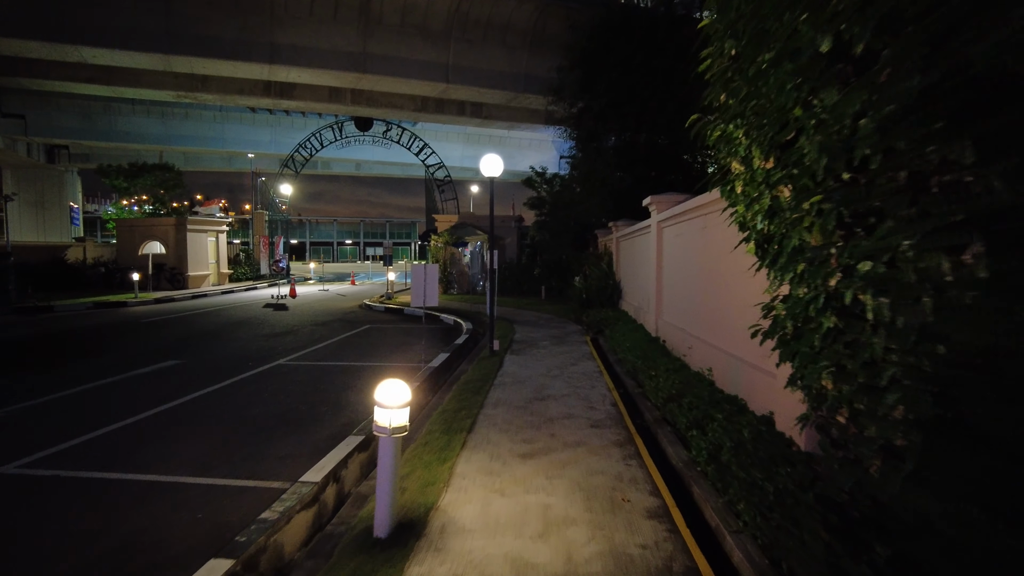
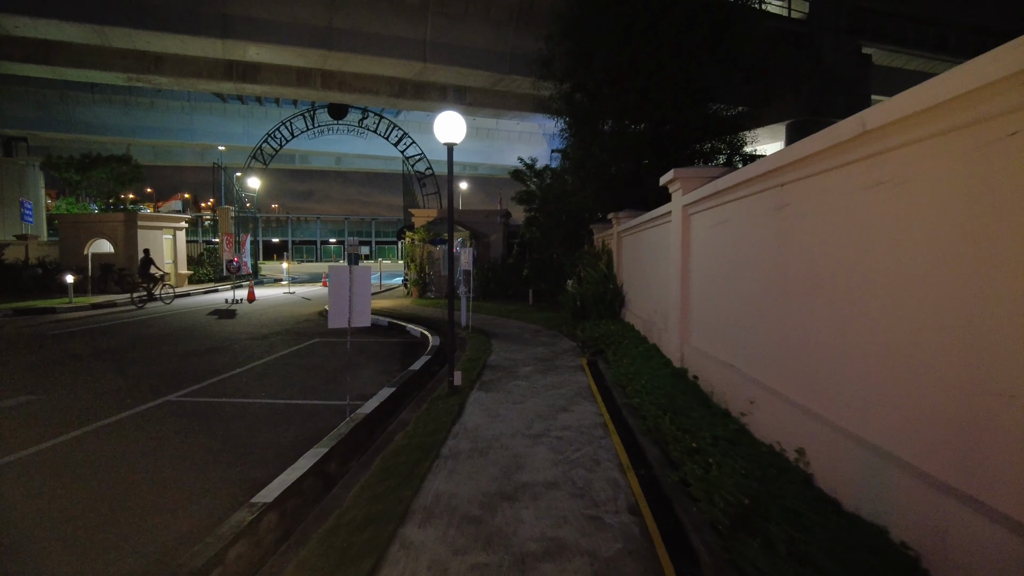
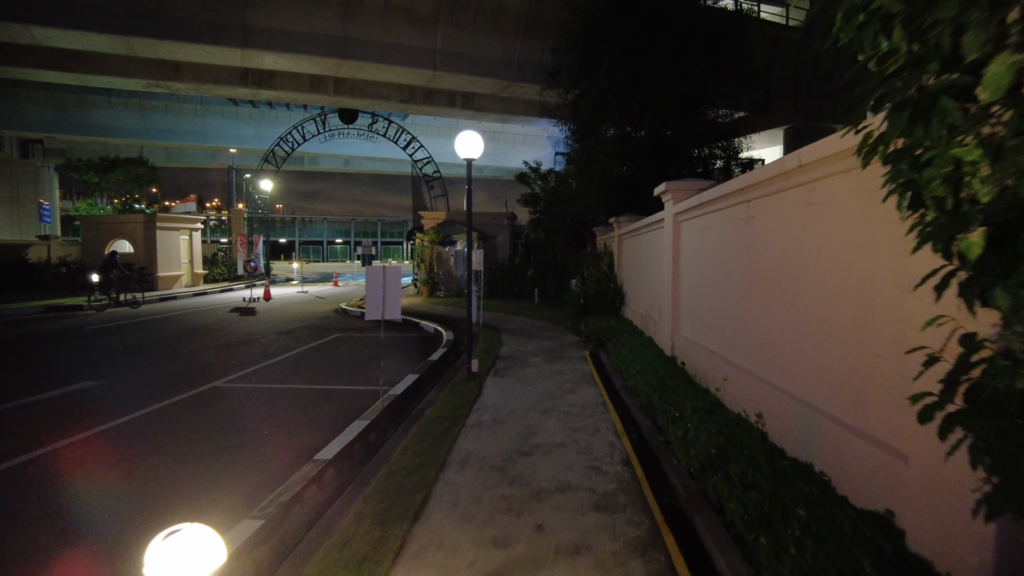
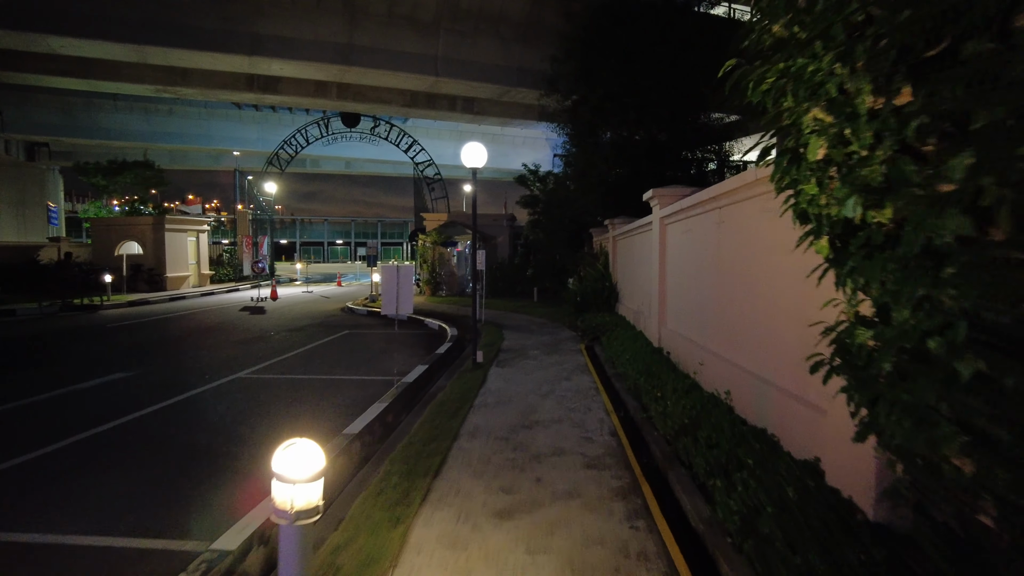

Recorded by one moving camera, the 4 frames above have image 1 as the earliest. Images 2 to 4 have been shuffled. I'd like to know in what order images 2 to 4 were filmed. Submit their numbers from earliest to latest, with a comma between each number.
4, 3, 2
